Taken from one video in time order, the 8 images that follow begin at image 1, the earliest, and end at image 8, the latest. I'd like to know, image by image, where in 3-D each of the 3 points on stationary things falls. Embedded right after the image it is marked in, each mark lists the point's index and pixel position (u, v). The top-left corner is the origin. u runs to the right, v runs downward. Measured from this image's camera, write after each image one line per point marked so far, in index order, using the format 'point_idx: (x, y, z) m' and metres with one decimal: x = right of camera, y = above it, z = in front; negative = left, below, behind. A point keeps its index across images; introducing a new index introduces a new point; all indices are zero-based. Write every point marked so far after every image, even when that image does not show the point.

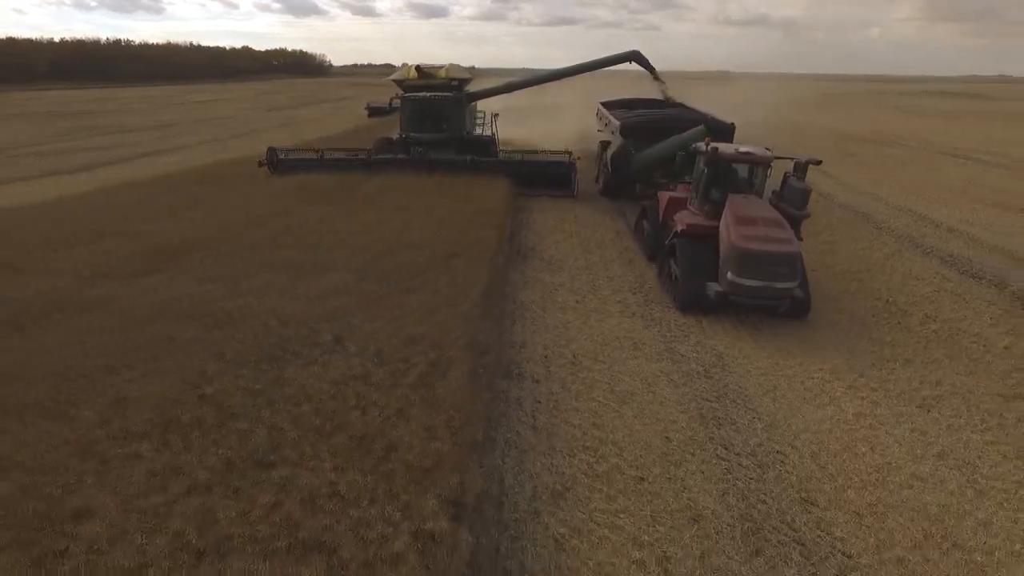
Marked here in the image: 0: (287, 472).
0: (-1.7, -1.4, +4.7) m
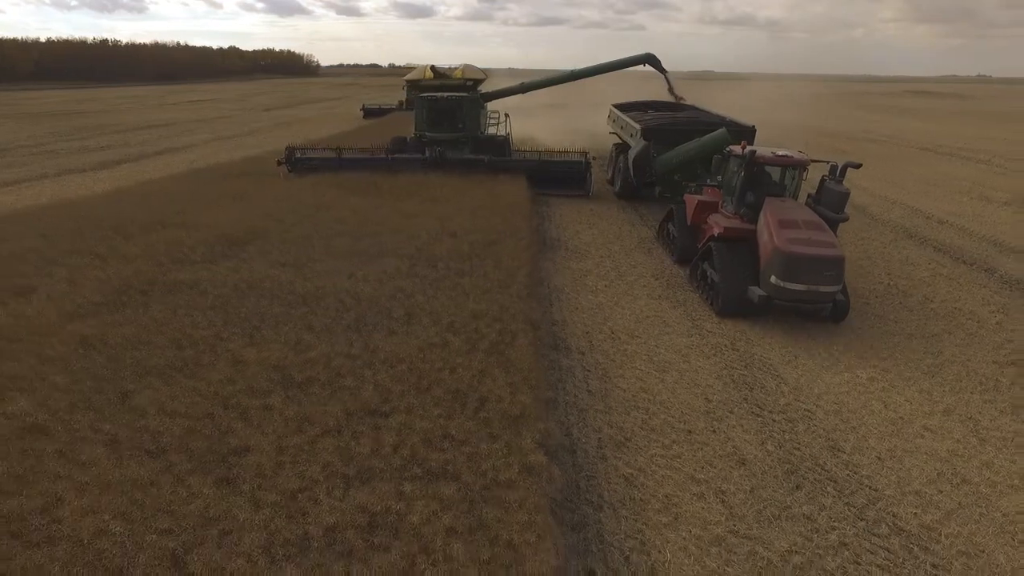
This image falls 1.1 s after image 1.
0: (-1.0, -1.2, +5.4) m
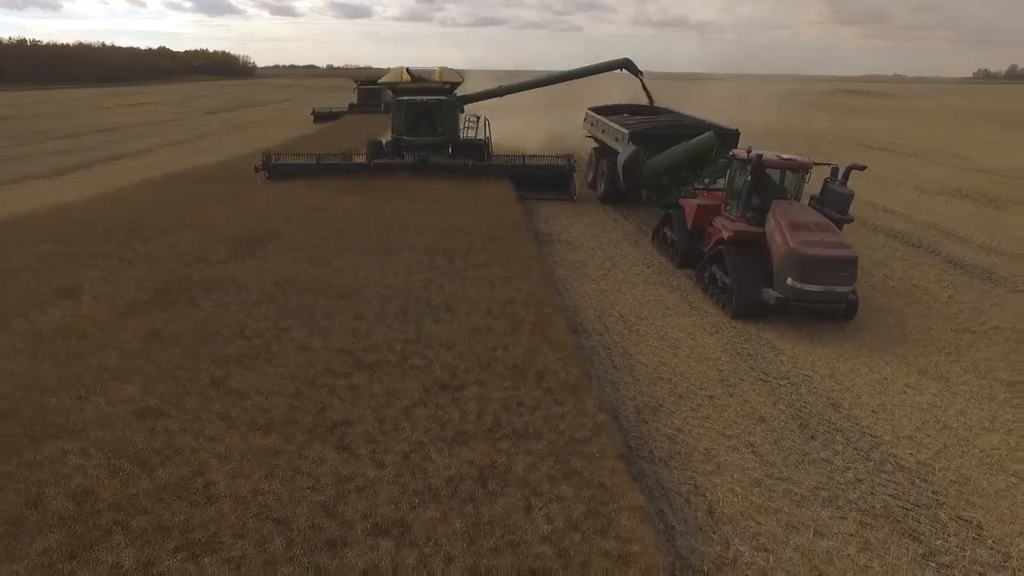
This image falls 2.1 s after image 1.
0: (-0.4, -1.0, +6.0) m
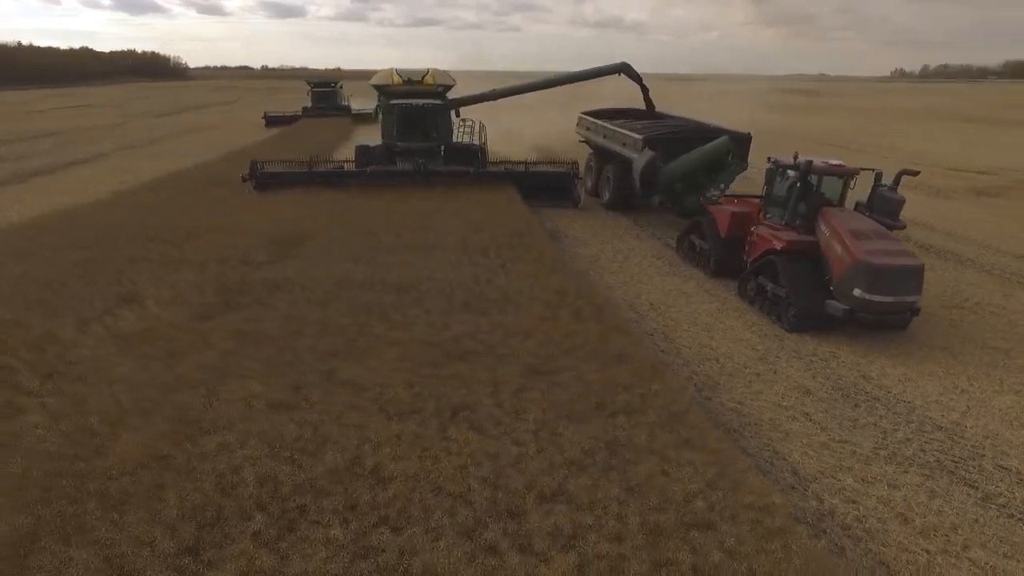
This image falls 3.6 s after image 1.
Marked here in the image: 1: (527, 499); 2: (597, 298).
0: (+0.6, -0.9, +6.4) m
1: (+0.1, -1.5, +4.4) m
2: (+1.2, -0.1, +9.0) m
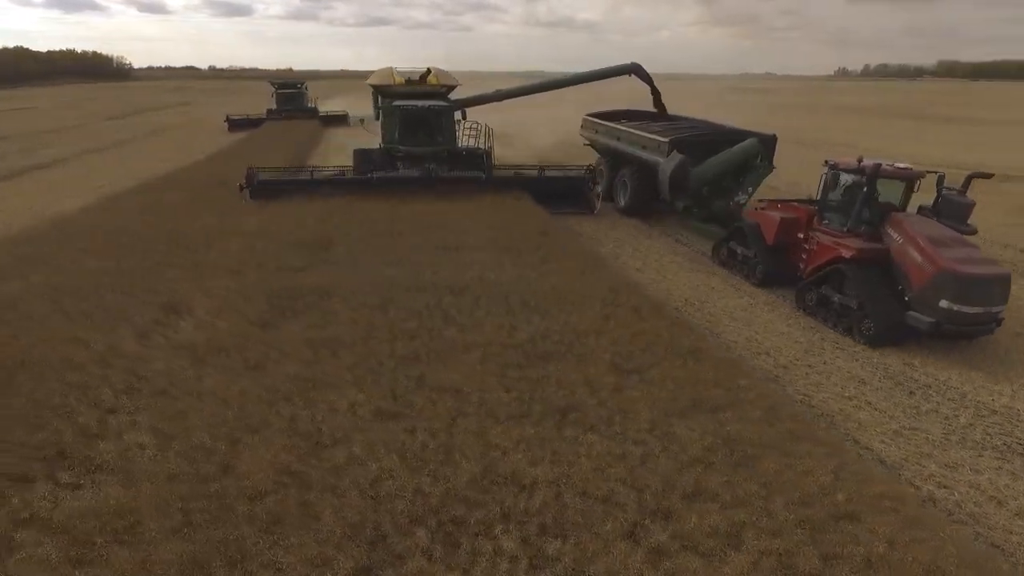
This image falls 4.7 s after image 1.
0: (+1.5, -0.9, +6.4) m
1: (+1.1, -1.5, +4.3) m
2: (+1.9, -0.1, +9.0) m
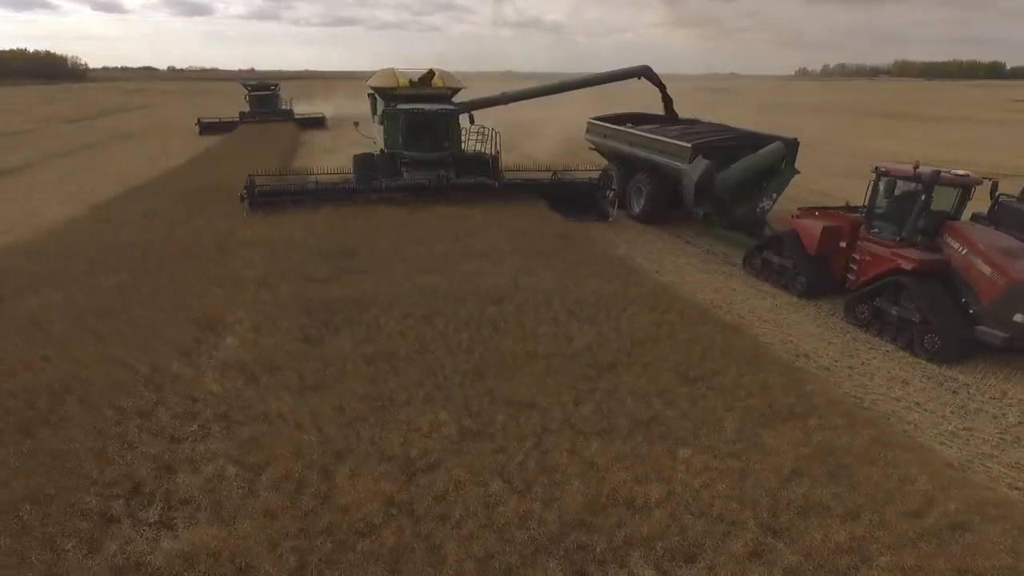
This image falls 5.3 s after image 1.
0: (+2.2, -0.9, +6.3) m
1: (+1.9, -1.6, +4.2) m
2: (+2.5, -0.1, +8.9) m
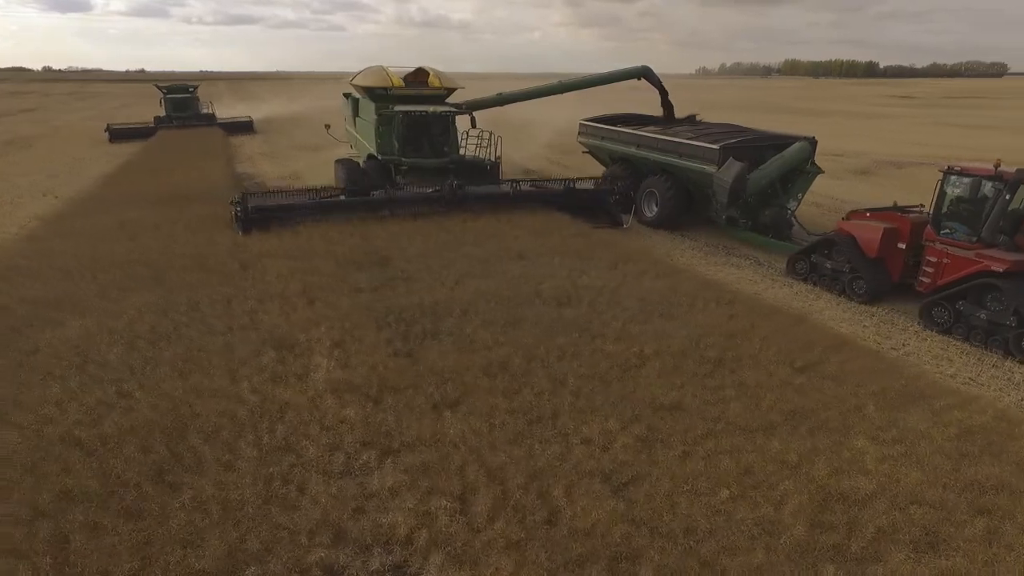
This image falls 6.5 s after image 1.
0: (+3.3, -0.8, +6.4) m
1: (+3.4, -1.5, +4.3) m
2: (+3.2, 0.0, +9.0) m
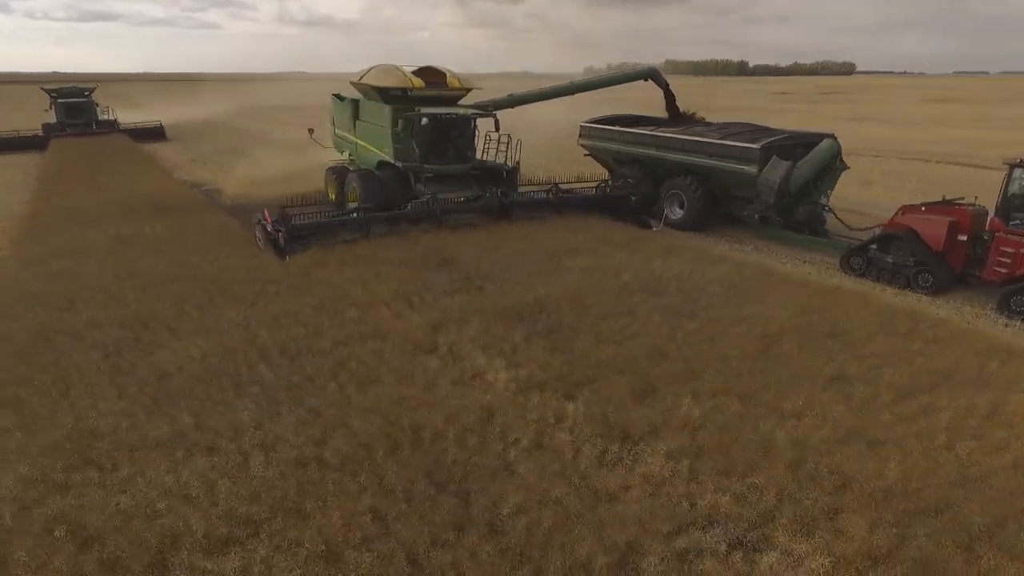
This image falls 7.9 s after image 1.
0: (+4.8, -0.5, +7.1) m
1: (+5.2, -1.2, +5.1) m
2: (+4.3, +0.2, +9.7) m
